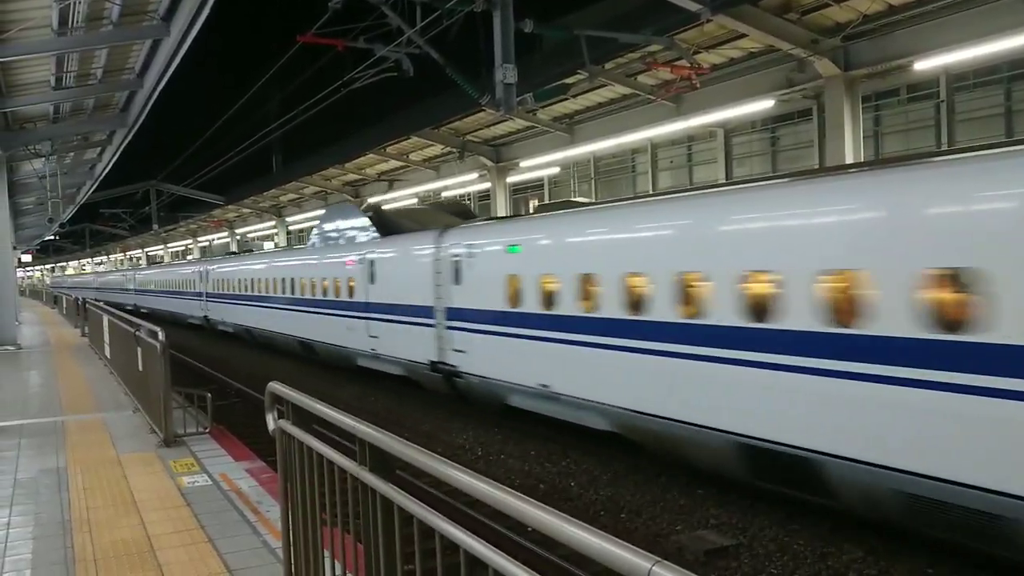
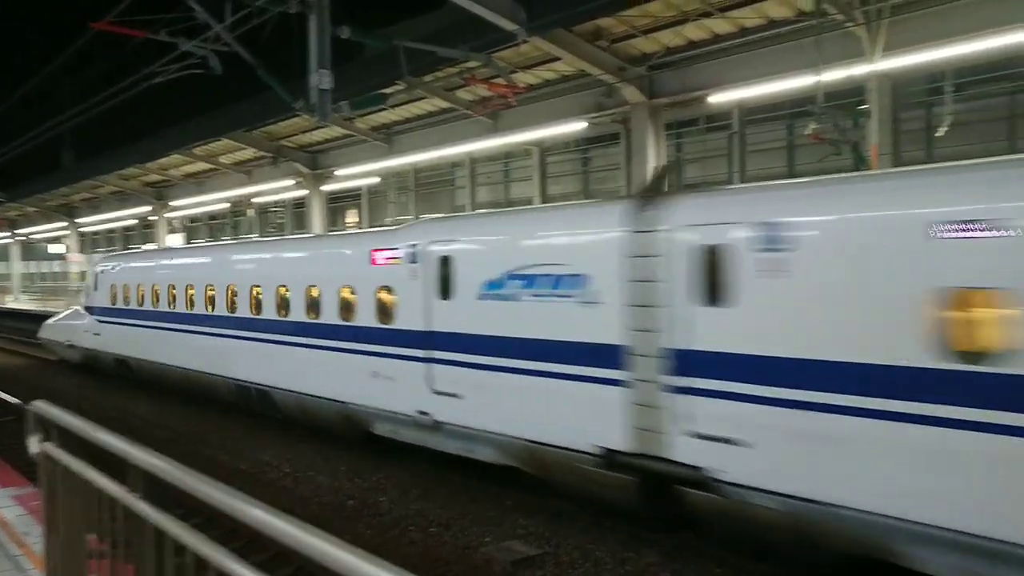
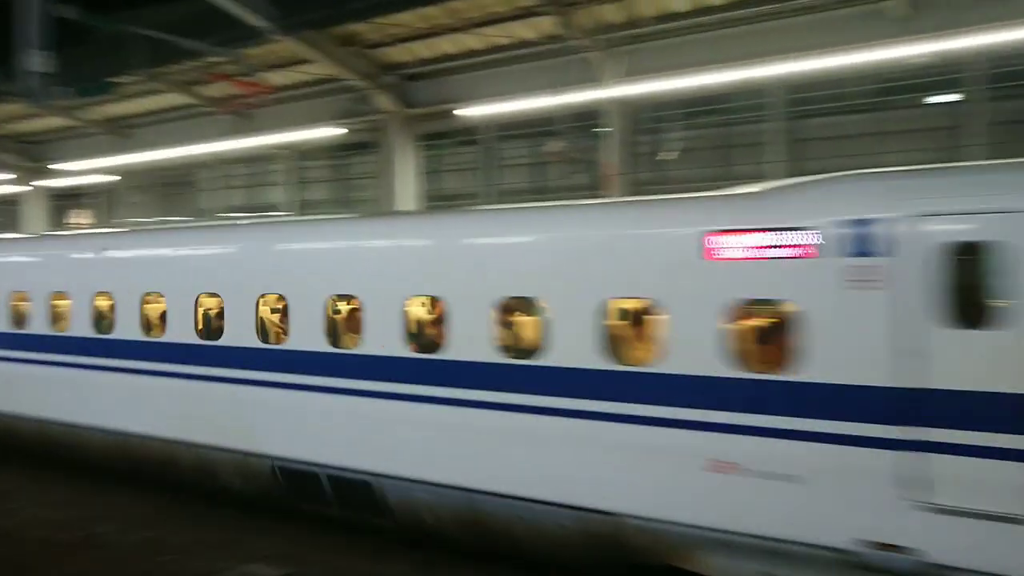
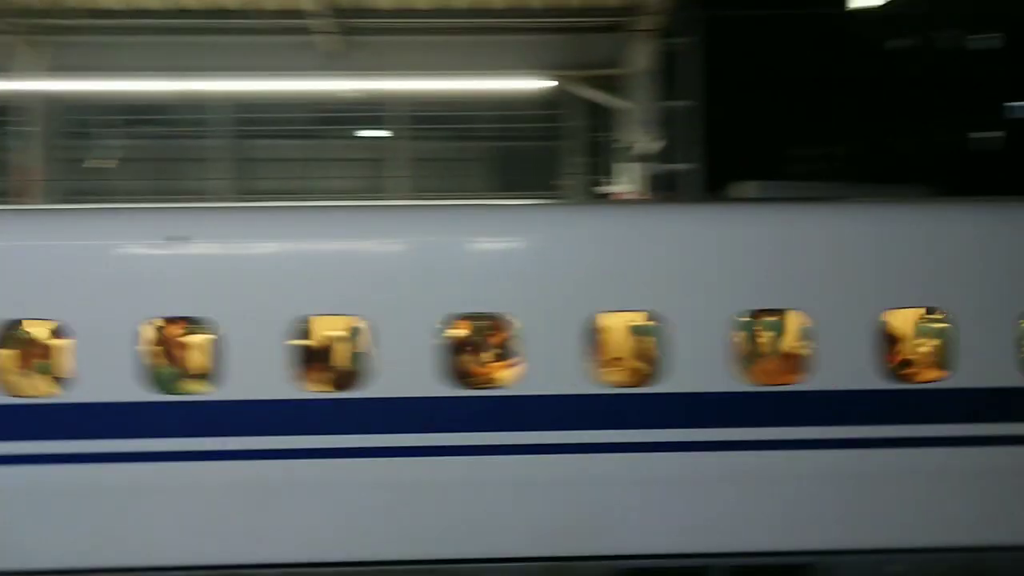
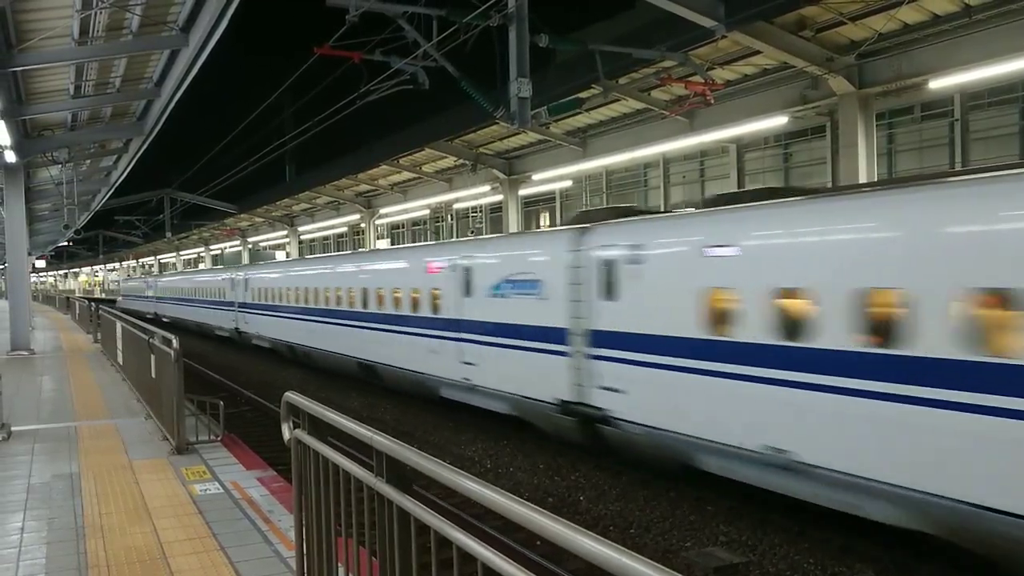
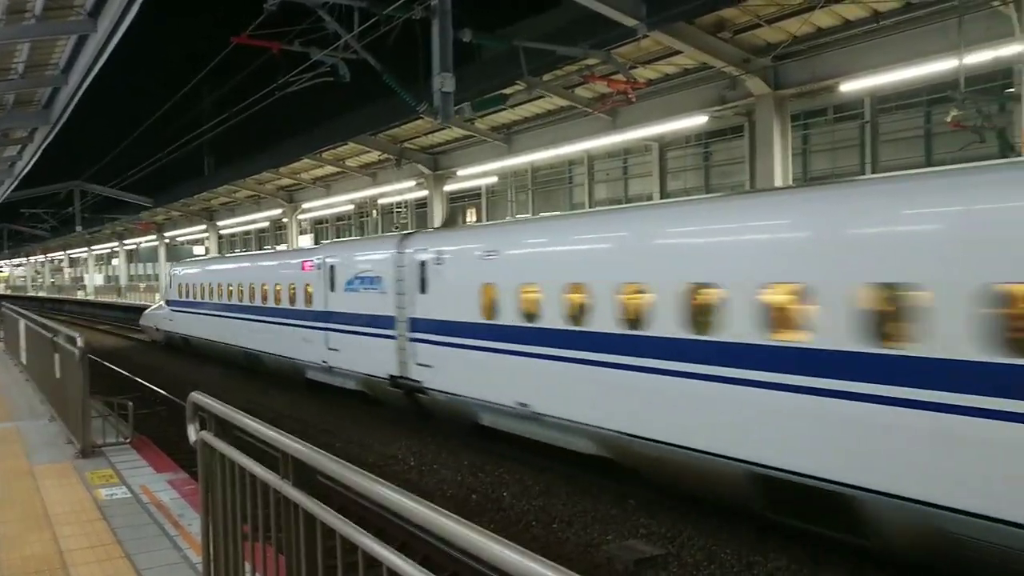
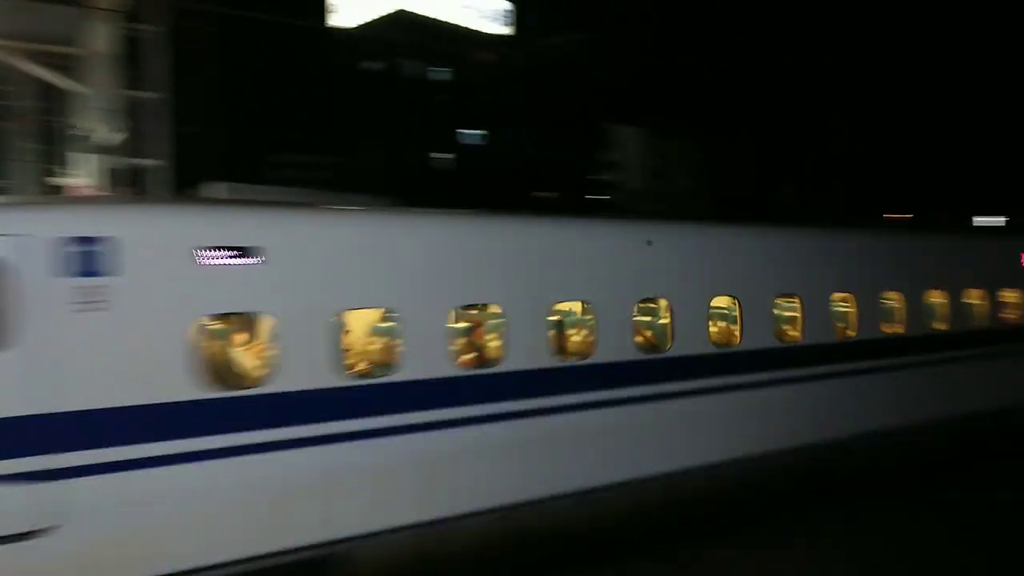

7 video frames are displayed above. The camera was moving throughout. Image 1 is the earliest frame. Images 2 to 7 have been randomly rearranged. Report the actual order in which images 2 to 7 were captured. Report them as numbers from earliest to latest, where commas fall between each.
5, 6, 2, 3, 4, 7
